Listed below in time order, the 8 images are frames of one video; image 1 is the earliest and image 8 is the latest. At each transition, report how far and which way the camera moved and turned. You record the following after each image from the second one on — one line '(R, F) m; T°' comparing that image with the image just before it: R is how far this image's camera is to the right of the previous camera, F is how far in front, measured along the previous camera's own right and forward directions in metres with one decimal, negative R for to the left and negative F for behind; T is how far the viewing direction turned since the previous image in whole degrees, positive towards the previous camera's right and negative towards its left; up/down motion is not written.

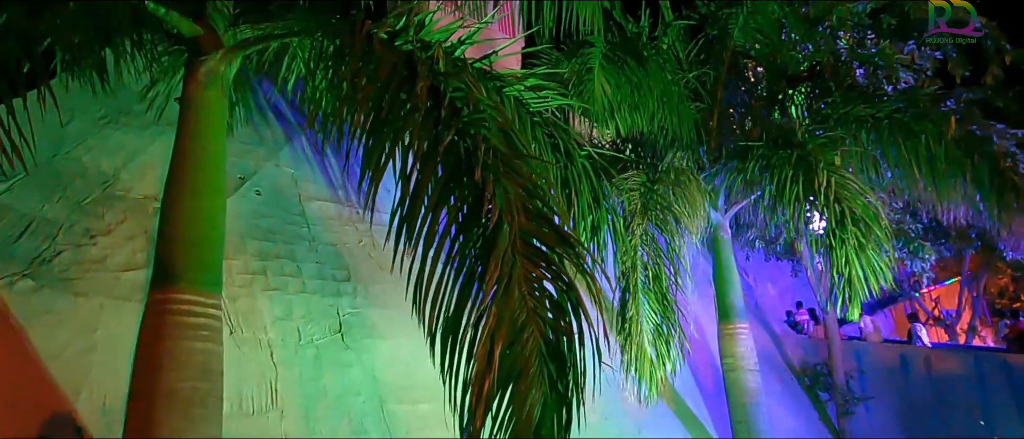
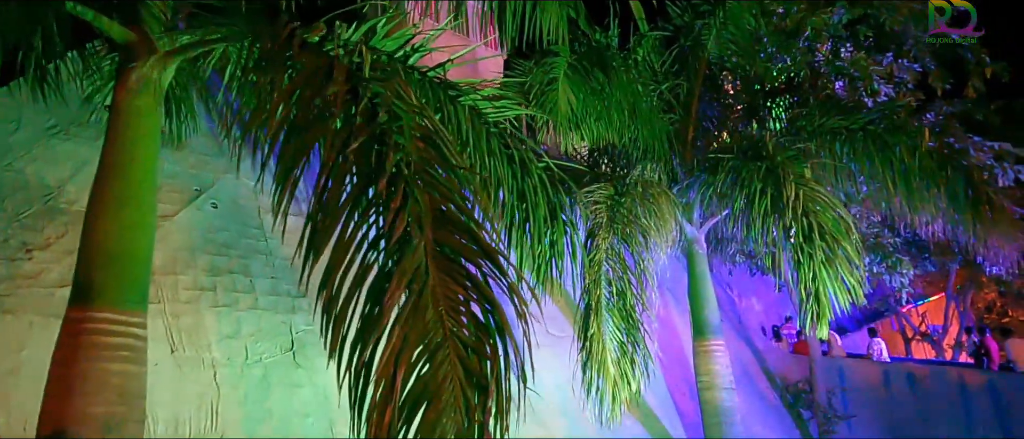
(+0.2, +0.1) m; 0°
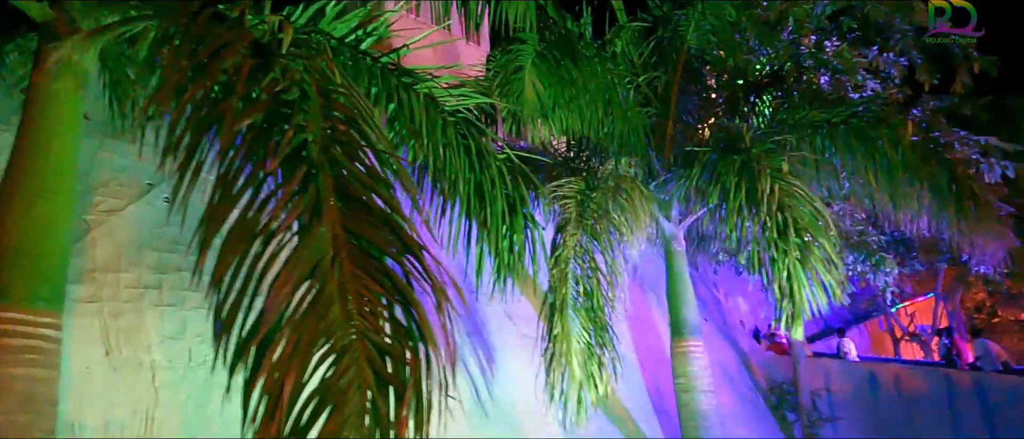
(+0.2, +0.2) m; 0°
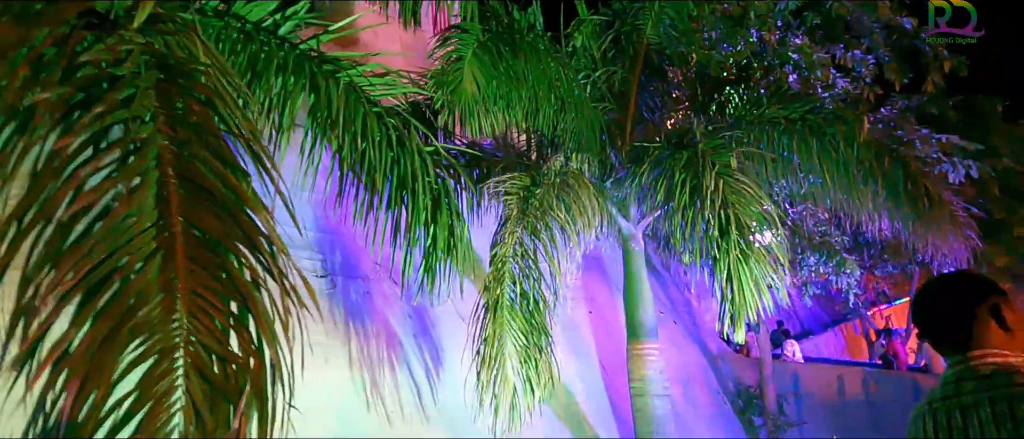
(+0.3, +0.1) m; +1°
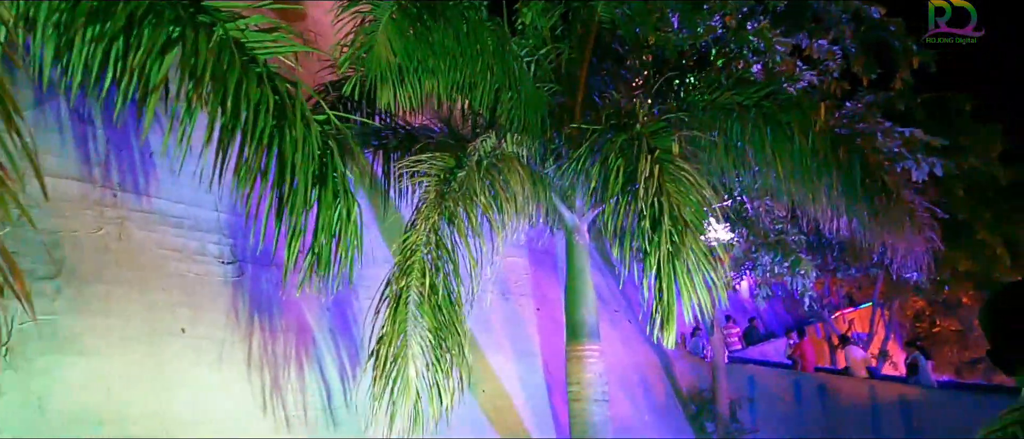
(+0.3, +0.4) m; +2°
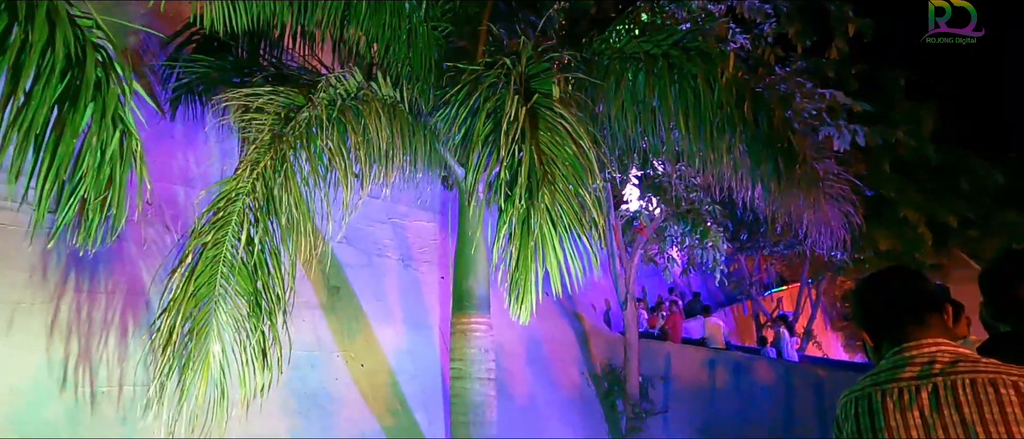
(+0.4, +0.4) m; +4°
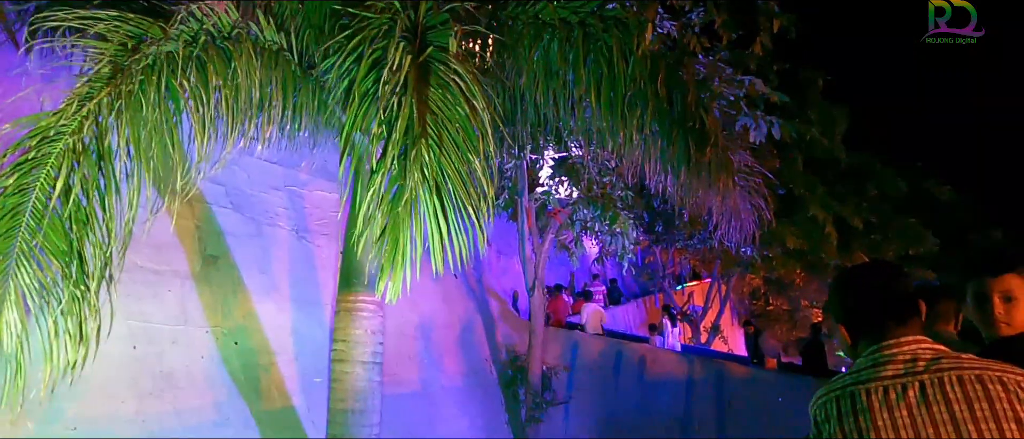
(+0.2, +0.3) m; +6°
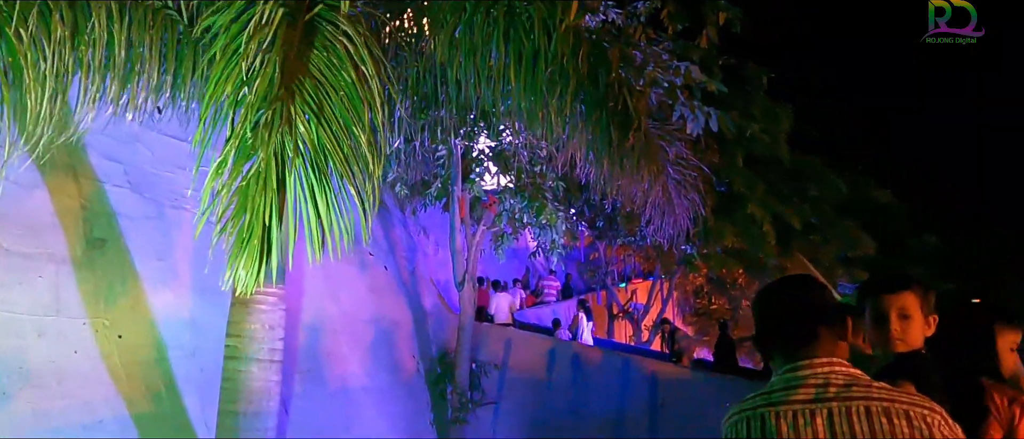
(+0.2, +0.3) m; +4°
